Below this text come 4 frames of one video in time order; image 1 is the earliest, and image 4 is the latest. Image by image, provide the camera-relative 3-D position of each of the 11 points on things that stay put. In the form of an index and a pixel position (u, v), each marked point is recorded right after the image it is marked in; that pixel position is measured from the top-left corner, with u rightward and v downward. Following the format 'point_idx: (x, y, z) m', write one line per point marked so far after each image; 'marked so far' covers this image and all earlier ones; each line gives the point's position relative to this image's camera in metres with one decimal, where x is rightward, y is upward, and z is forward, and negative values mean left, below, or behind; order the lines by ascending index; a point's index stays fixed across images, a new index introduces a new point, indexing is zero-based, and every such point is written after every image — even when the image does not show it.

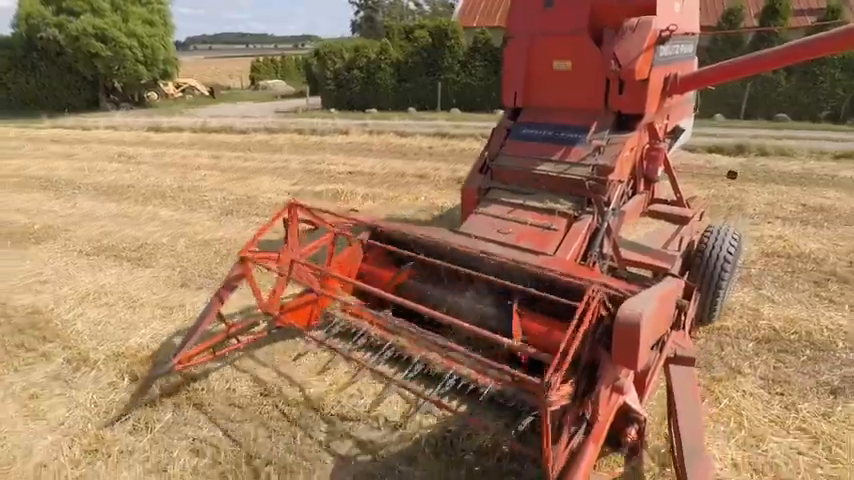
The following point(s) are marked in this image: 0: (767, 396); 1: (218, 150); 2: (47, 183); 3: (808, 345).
0: (+2.6, -1.2, +3.7) m
1: (-5.7, +2.5, +13.4) m
2: (-8.3, +1.2, +10.6) m
3: (+3.4, -0.9, +4.3) m
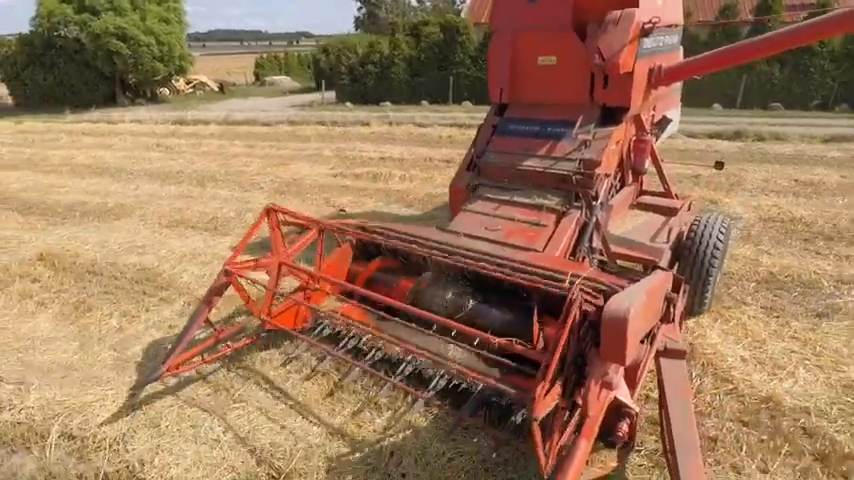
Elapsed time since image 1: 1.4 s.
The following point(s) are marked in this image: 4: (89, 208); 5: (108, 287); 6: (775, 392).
0: (+3.2, -0.7, +4.6) m
1: (-5.2, +2.9, +14.3) m
2: (-7.7, +1.7, +11.5) m
3: (+4.0, -0.5, +5.2) m
4: (-6.0, +0.6, +8.7) m
5: (-3.7, -0.5, +5.8) m
6: (+2.6, -1.1, +3.6) m
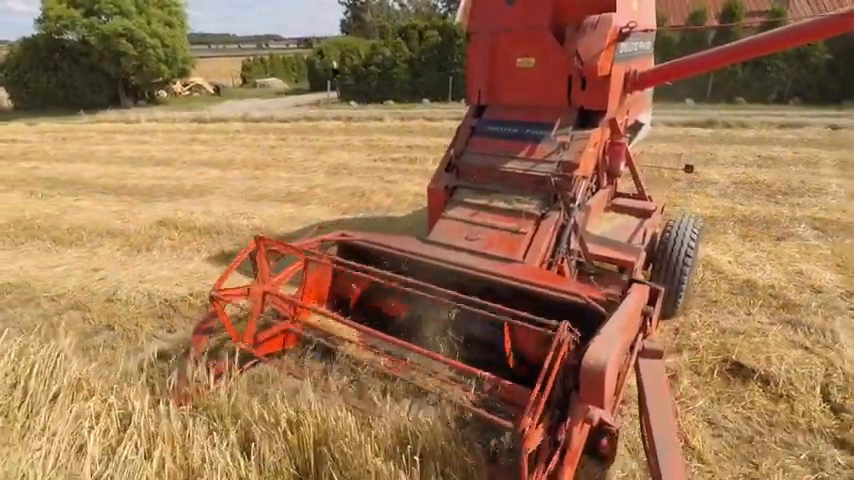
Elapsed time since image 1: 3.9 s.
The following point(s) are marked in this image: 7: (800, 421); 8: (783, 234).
0: (+4.2, 0.0, +6.5) m
1: (-4.8, +3.4, +15.7) m
2: (-7.1, +2.1, +12.8) m
3: (+4.9, +0.3, +7.1) m
4: (-5.3, +1.1, +10.0) m
5: (-2.8, 0.0, +7.2) m
6: (+3.6, -0.4, +5.4) m
7: (+2.6, -1.3, +3.5) m
8: (+4.9, +0.1, +6.7) m
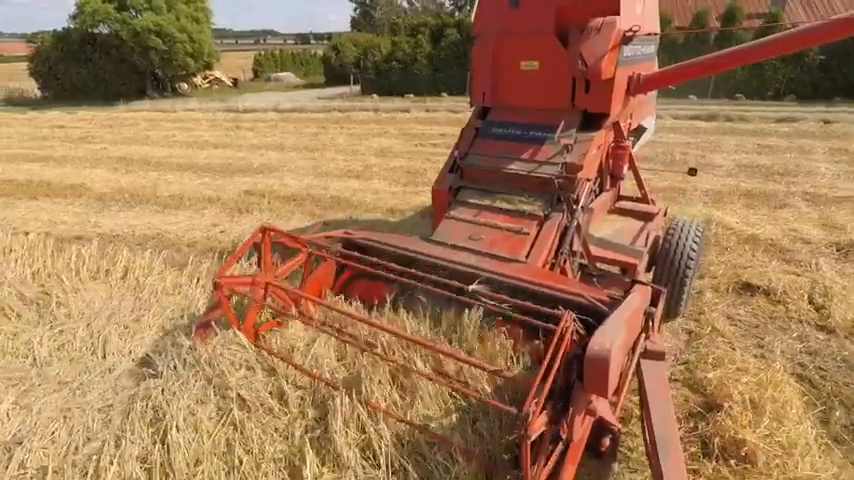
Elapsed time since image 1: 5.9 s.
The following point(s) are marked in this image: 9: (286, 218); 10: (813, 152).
0: (+5.2, +0.5, +7.8) m
1: (-3.9, +4.1, +16.9) m
2: (-6.2, +2.7, +14.0) m
3: (+5.9, +0.8, +8.5) m
4: (-4.3, +1.7, +11.3) m
5: (-1.9, +0.6, +8.5) m
6: (+4.6, +0.1, +6.8) m
7: (+3.6, -0.7, +4.8) m
8: (+5.8, +0.6, +8.0) m
9: (-2.3, +0.4, +8.0) m
10: (+9.0, +2.0, +11.4) m
